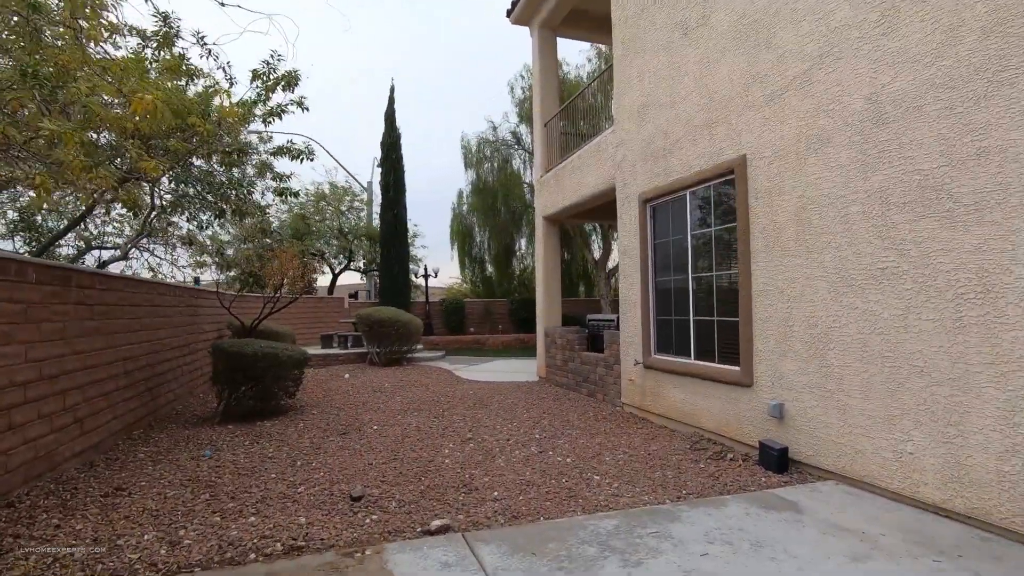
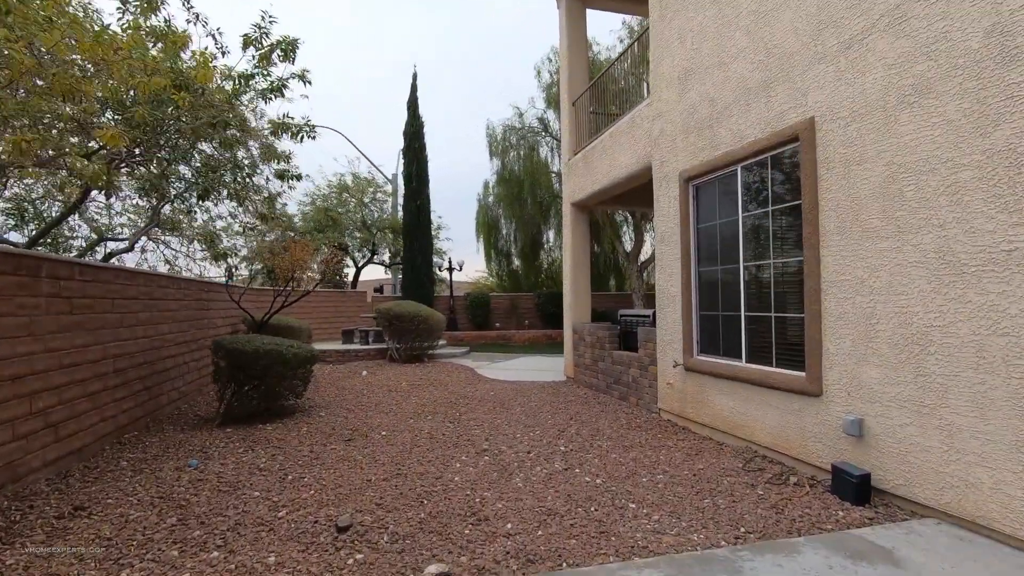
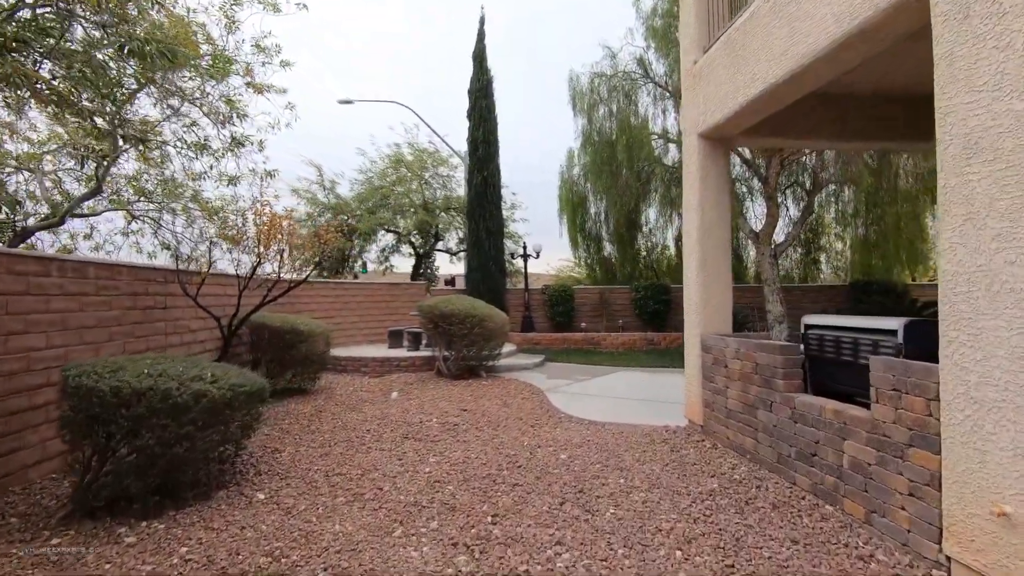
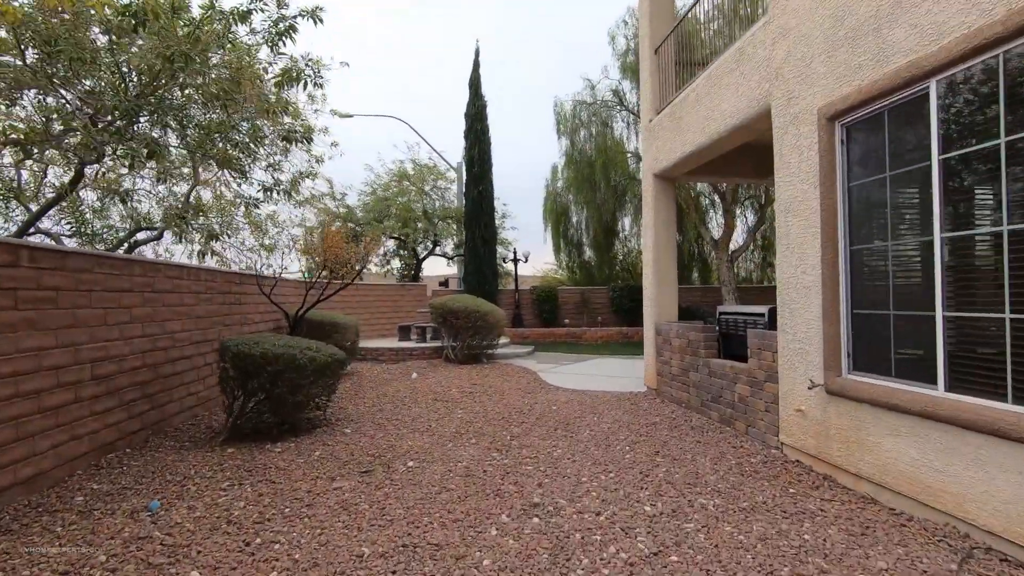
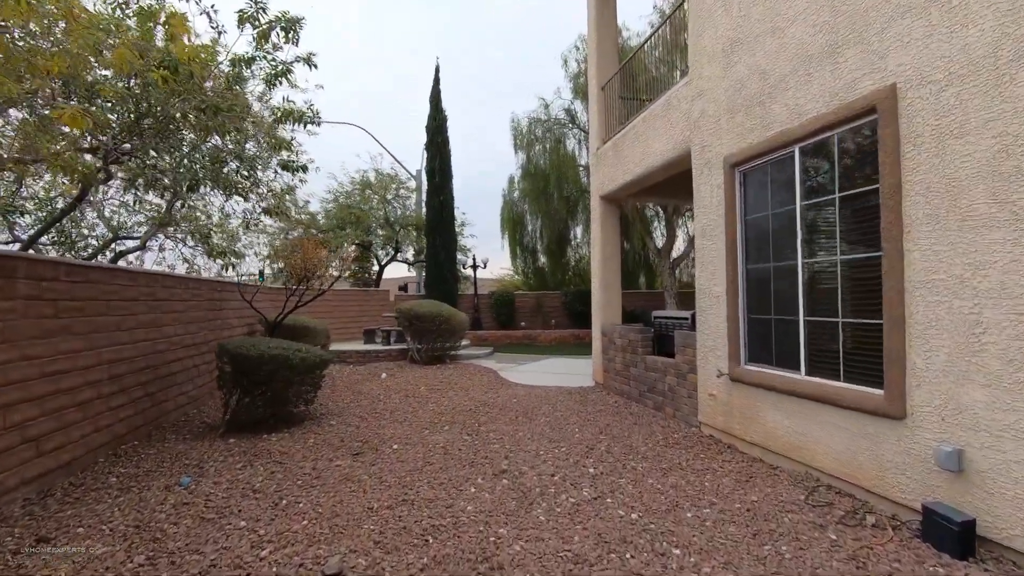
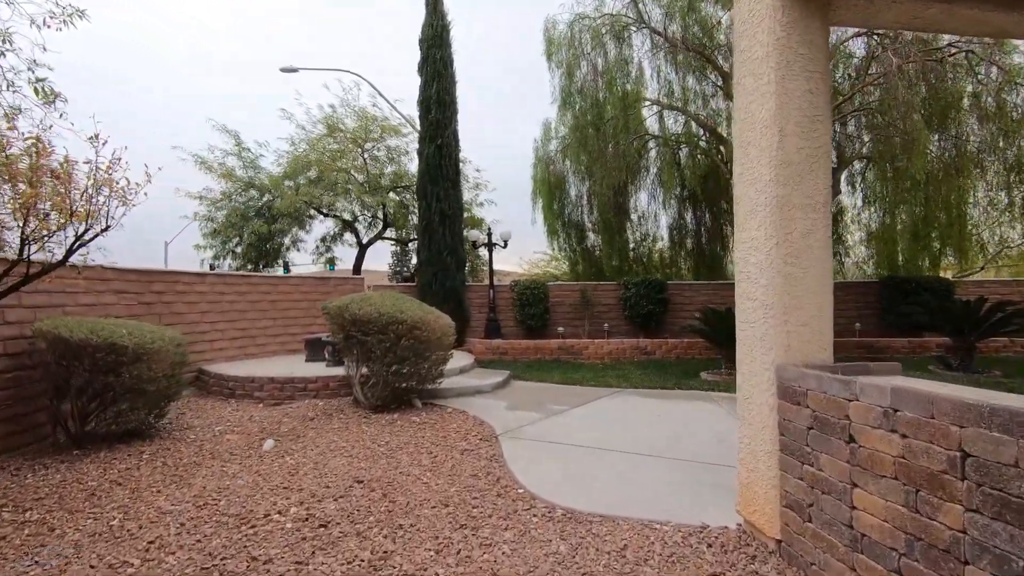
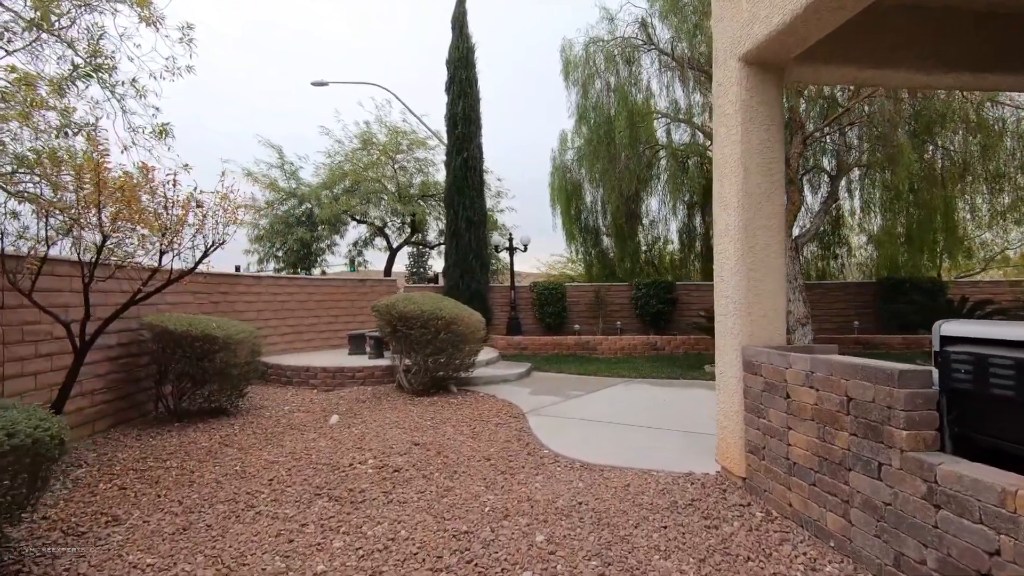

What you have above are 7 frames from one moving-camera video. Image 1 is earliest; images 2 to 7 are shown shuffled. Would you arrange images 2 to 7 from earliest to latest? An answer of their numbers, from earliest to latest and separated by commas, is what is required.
2, 5, 4, 3, 7, 6
